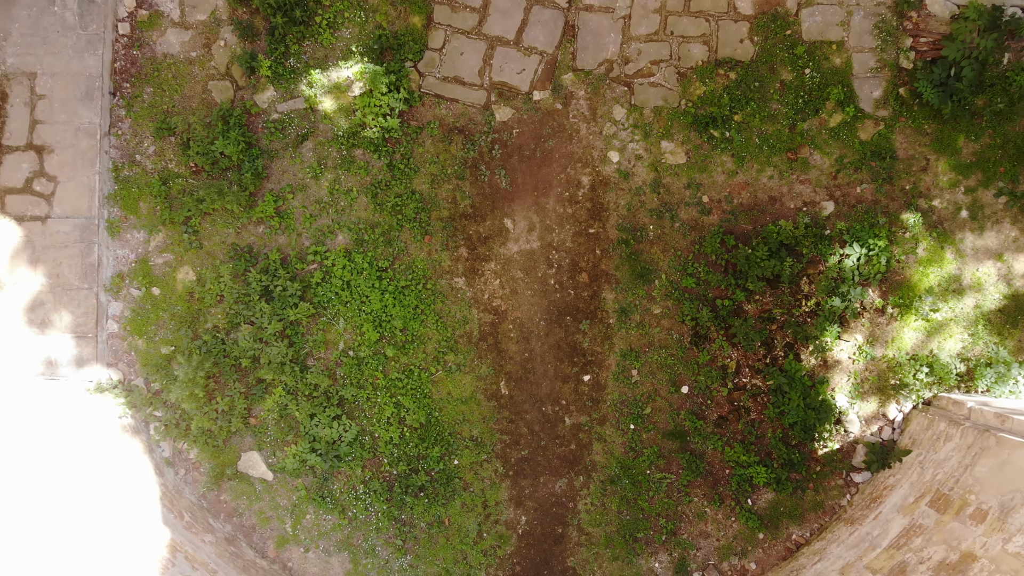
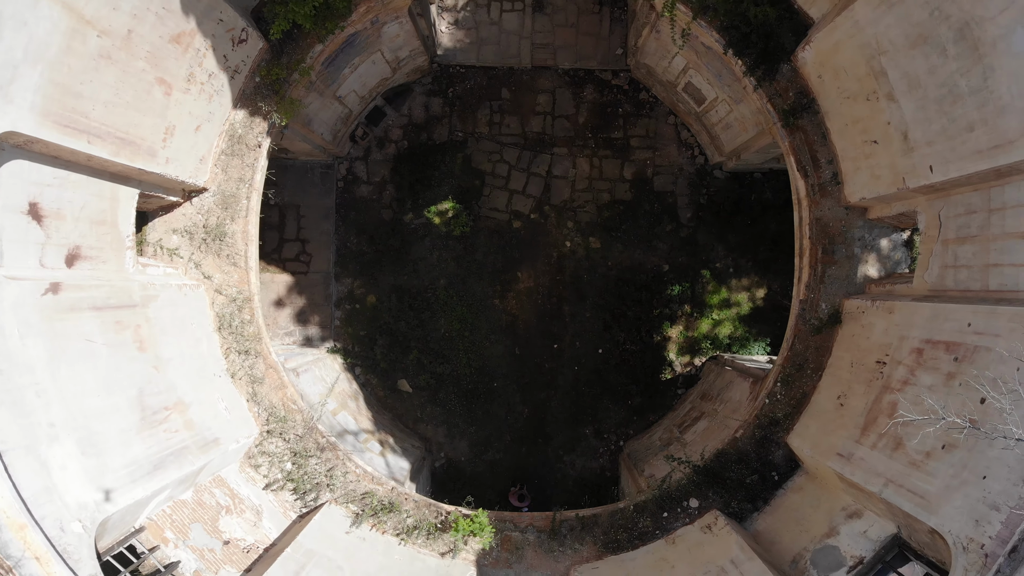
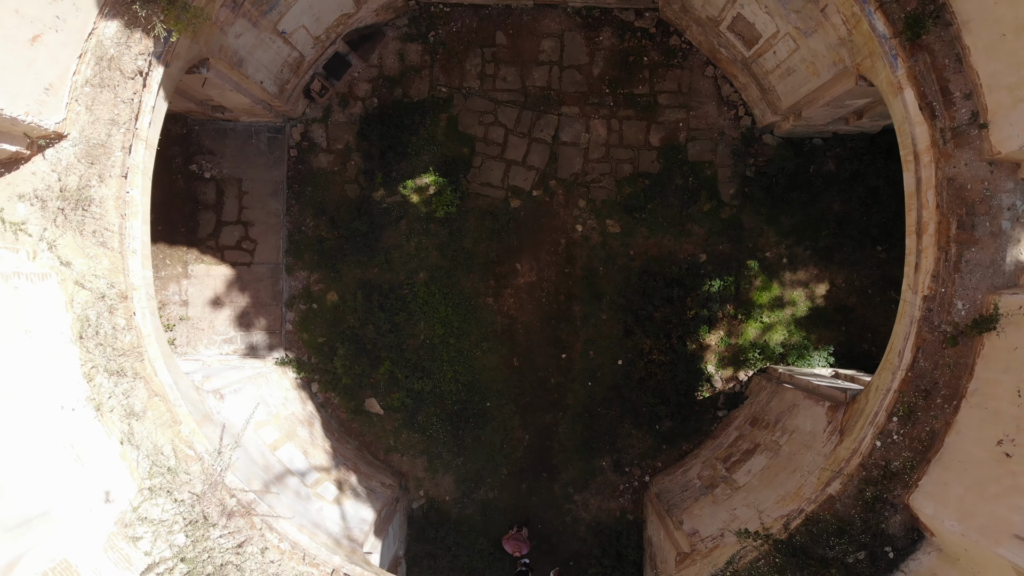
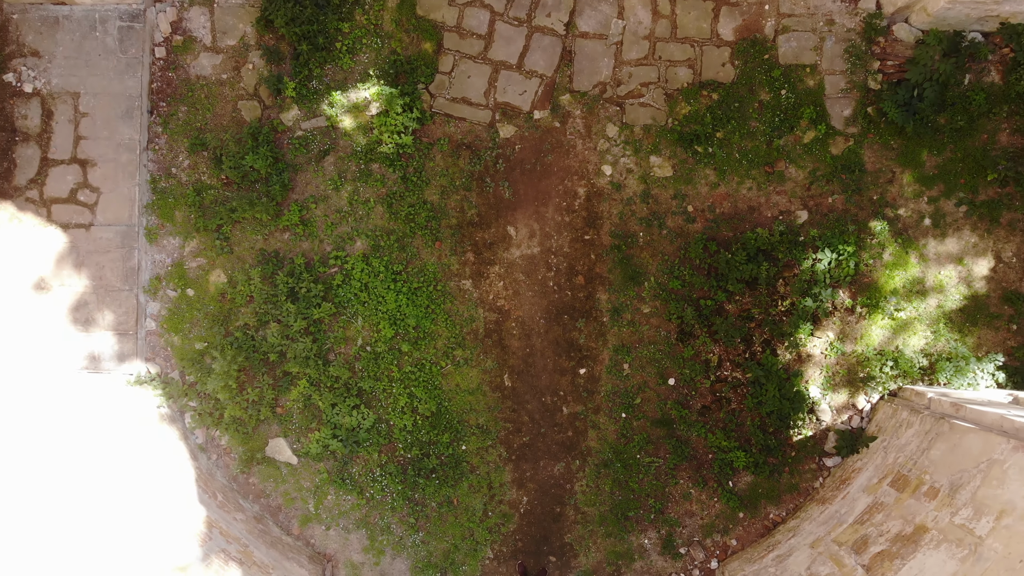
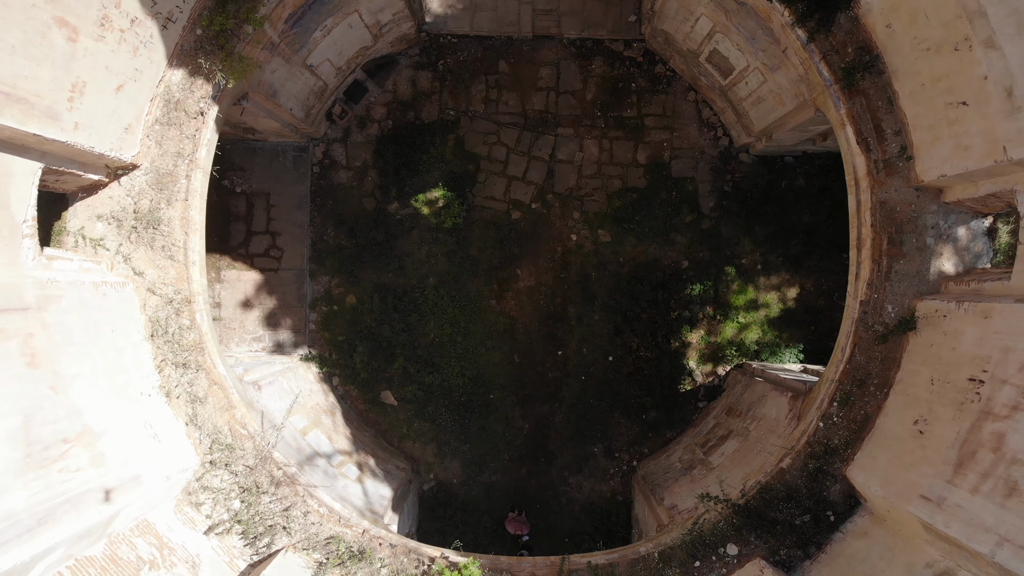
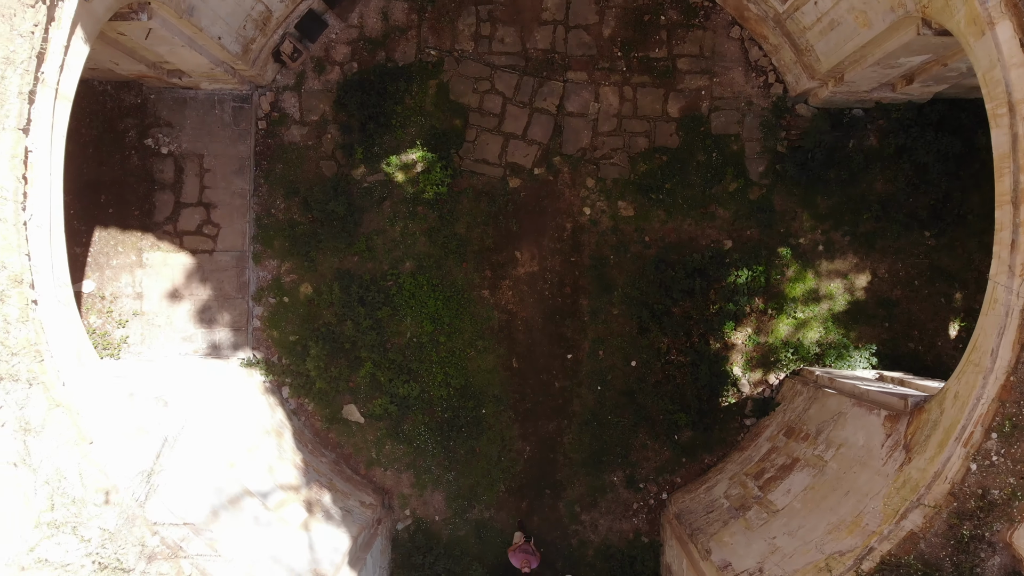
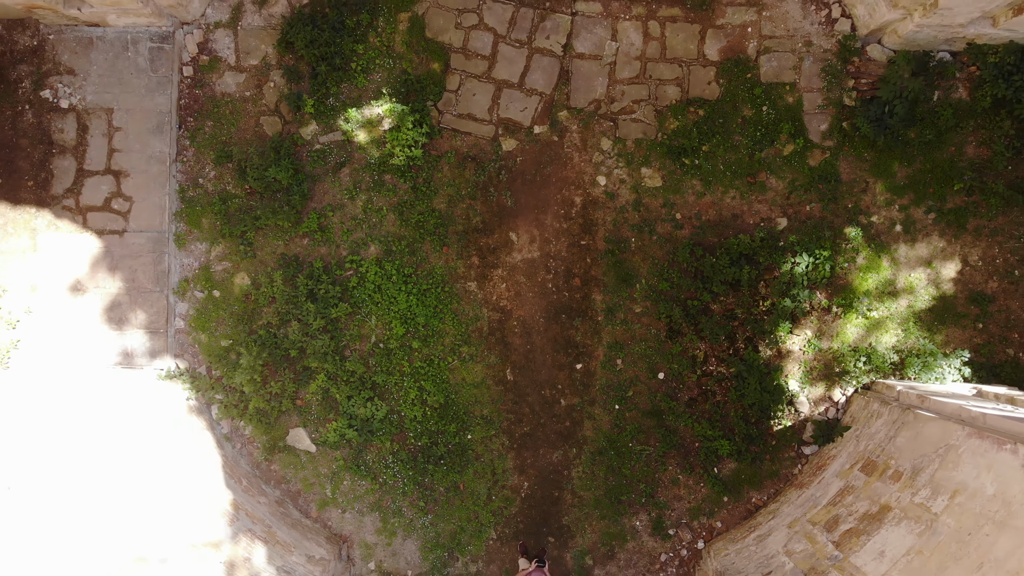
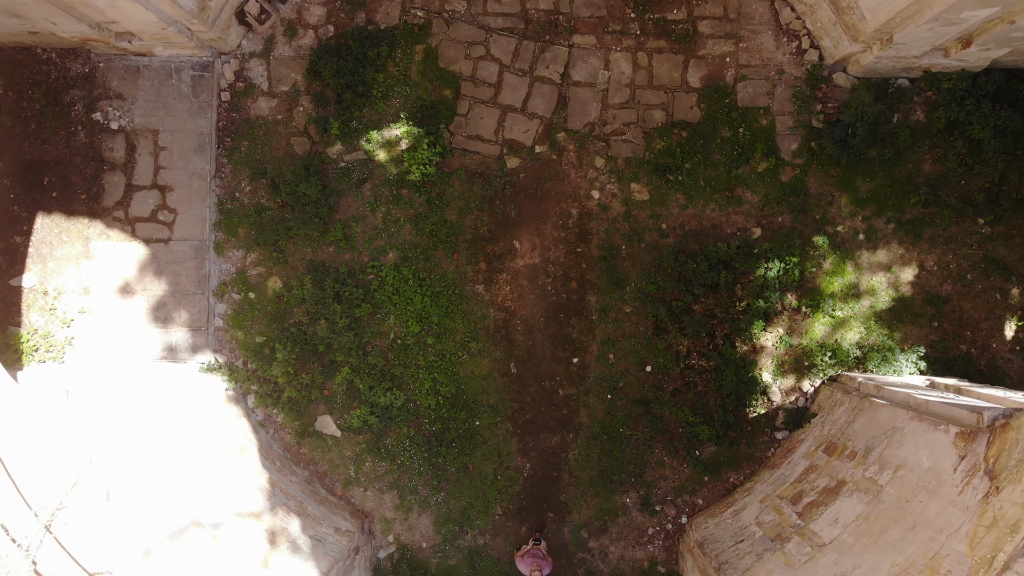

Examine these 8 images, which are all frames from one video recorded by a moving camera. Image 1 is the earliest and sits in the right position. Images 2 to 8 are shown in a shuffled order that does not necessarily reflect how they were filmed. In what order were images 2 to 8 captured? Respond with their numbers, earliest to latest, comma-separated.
4, 7, 8, 6, 3, 5, 2
